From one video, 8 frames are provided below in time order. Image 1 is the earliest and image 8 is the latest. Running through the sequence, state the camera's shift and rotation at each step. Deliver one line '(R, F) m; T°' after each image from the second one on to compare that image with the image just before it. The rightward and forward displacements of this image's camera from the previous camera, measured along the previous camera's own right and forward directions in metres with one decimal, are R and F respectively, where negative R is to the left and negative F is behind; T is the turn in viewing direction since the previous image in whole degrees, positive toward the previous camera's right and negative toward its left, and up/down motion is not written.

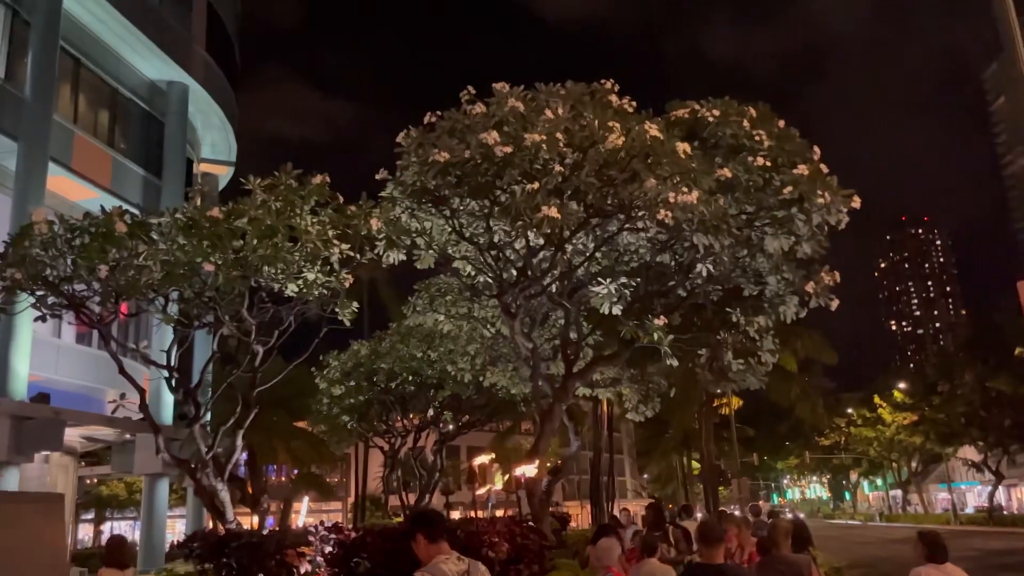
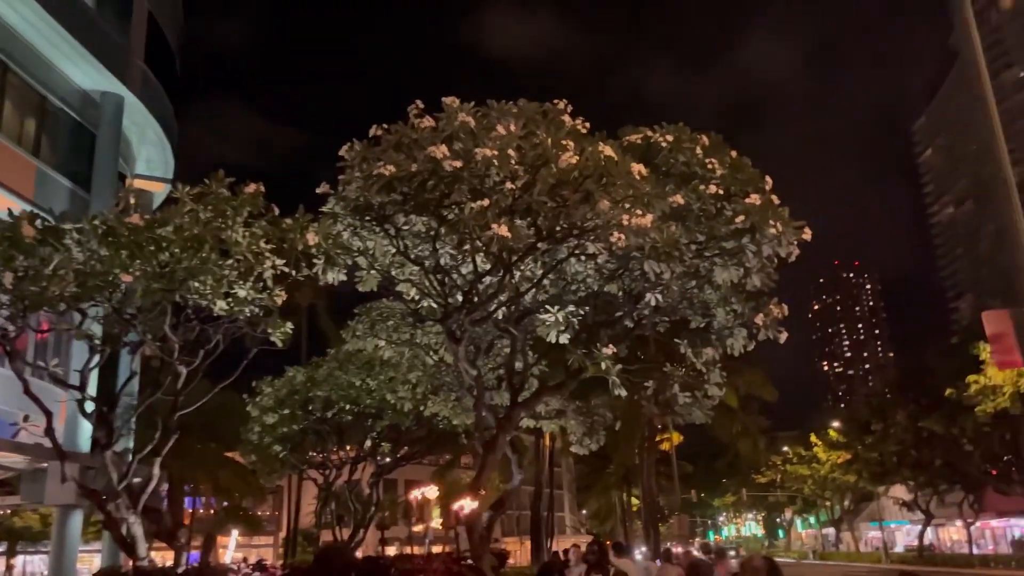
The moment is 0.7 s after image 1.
(0.0, +0.4) m; +4°
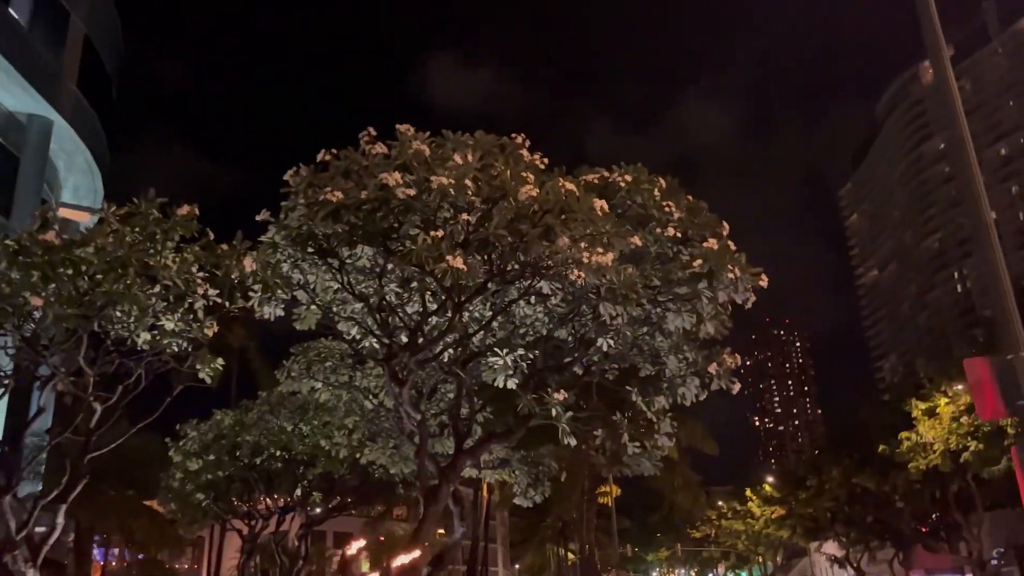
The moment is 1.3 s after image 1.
(-0.1, +0.5) m; +4°
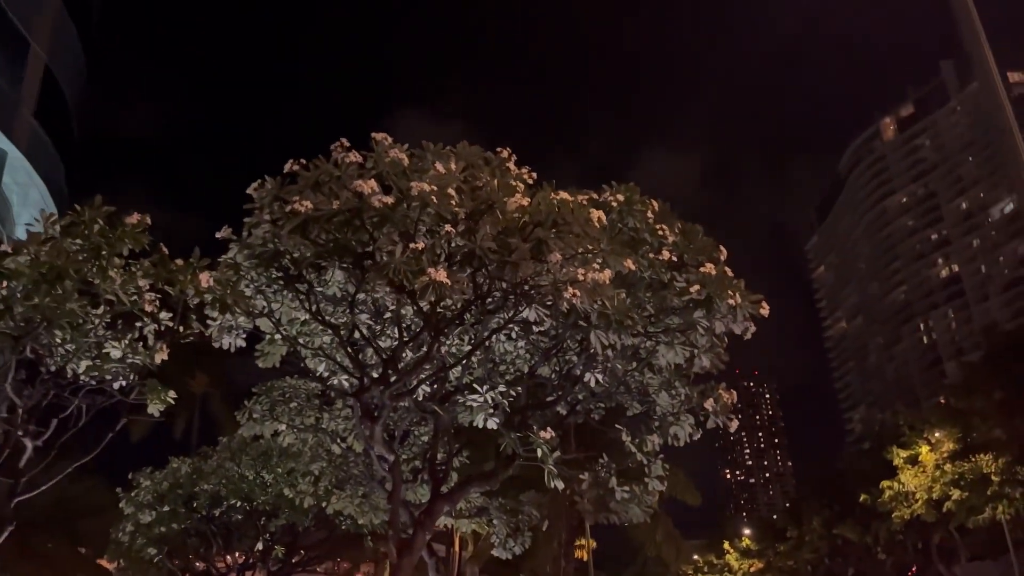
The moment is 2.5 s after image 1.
(-0.1, +0.8) m; +2°
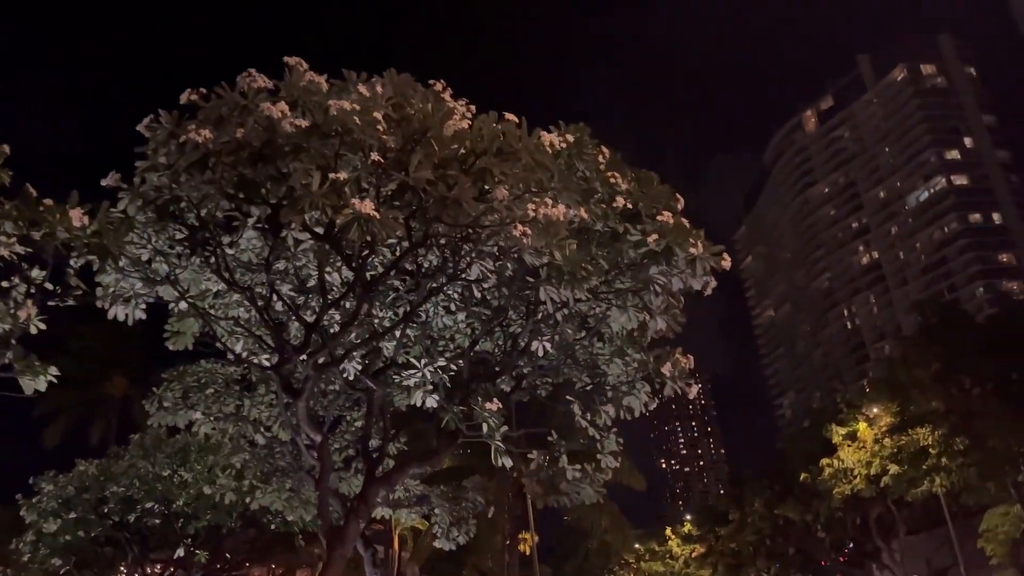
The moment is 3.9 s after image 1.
(-0.1, +1.0) m; +5°
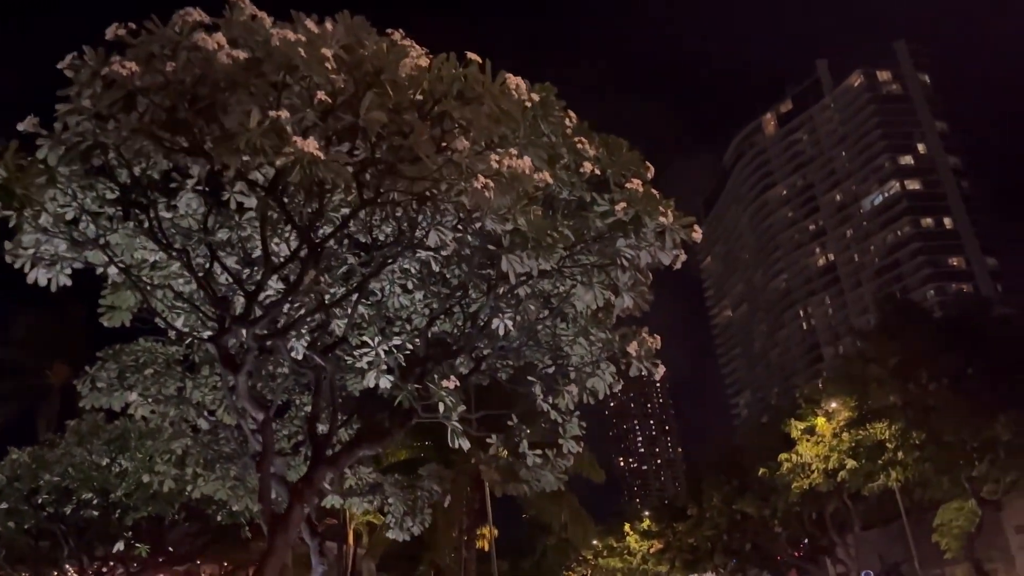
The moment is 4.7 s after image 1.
(0.0, +0.5) m; +3°
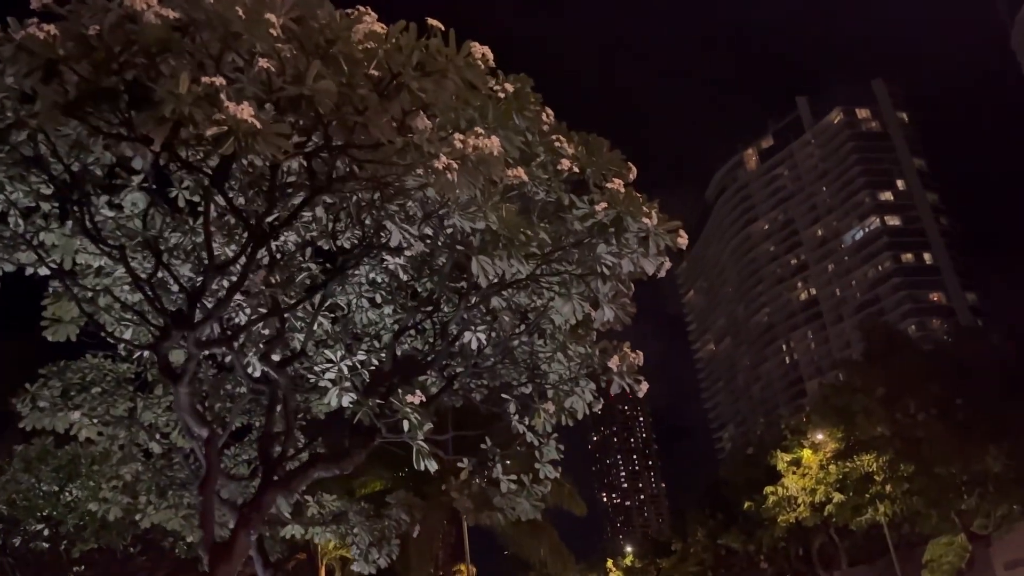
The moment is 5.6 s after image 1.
(+0.1, +0.6) m; +1°
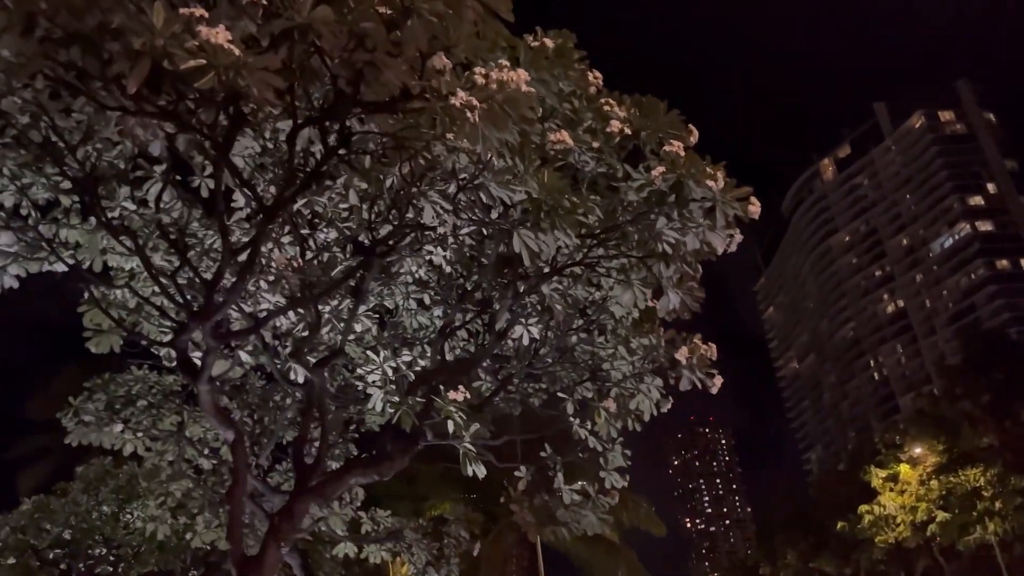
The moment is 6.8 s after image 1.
(+0.2, +0.8) m; -5°
